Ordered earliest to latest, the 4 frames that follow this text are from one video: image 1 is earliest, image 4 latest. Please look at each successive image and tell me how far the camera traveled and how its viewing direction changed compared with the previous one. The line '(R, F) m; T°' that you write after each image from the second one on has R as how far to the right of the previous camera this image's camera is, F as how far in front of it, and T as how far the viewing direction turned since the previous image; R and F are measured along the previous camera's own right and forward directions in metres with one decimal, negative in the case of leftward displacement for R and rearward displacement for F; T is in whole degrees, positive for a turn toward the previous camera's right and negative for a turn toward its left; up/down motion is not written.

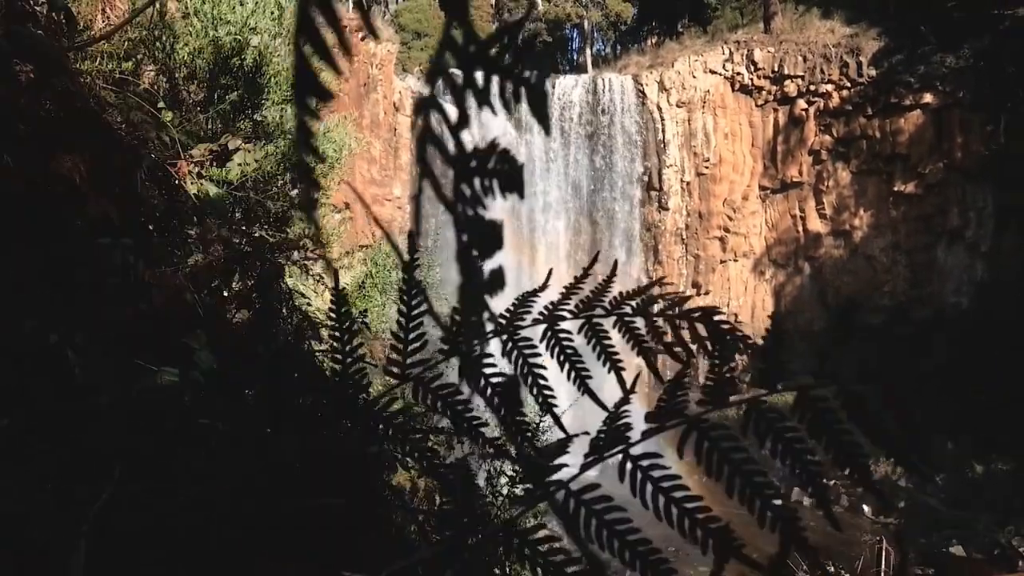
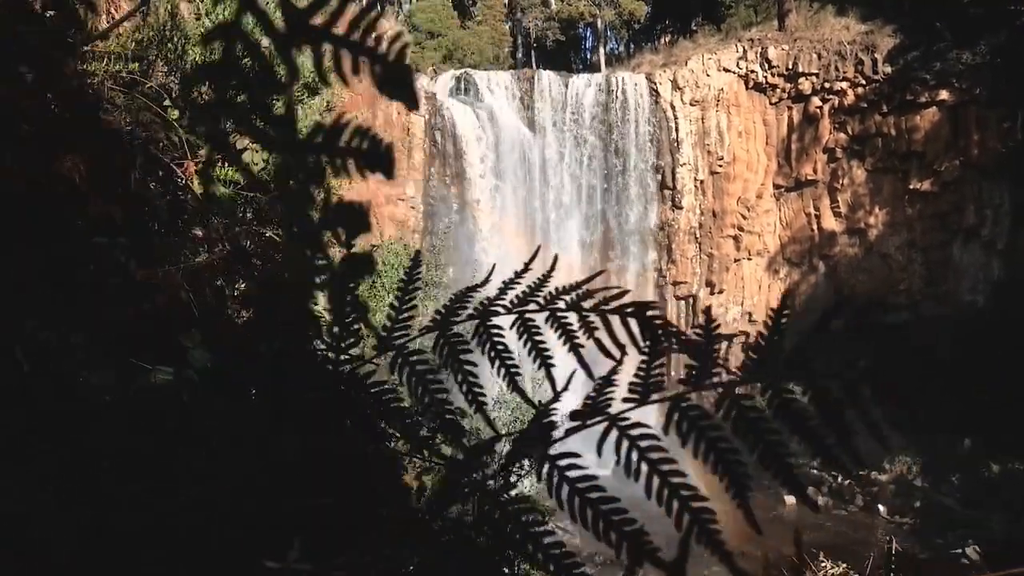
(-0.4, -0.2) m; -1°
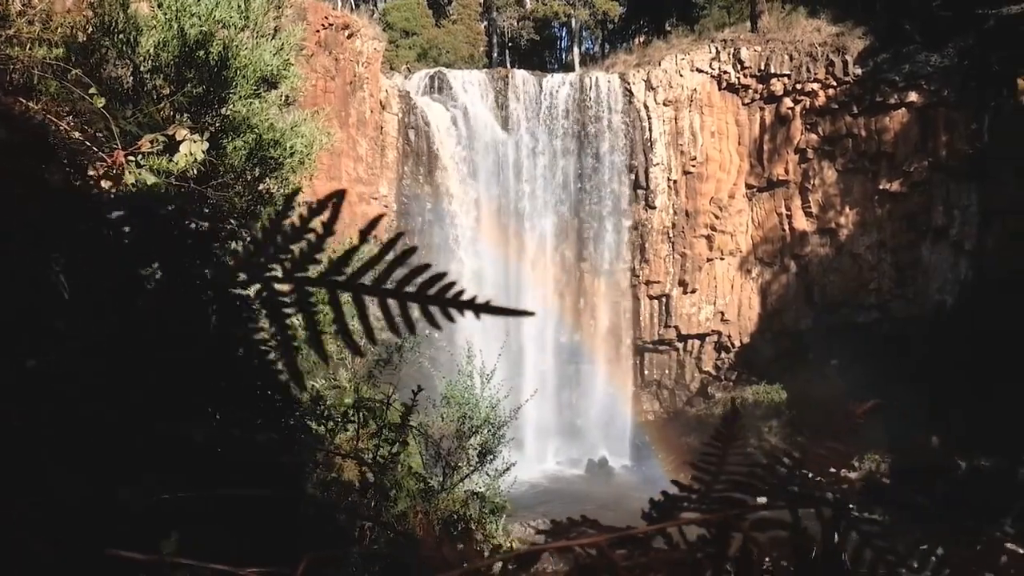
(+1.0, +0.5) m; +1°
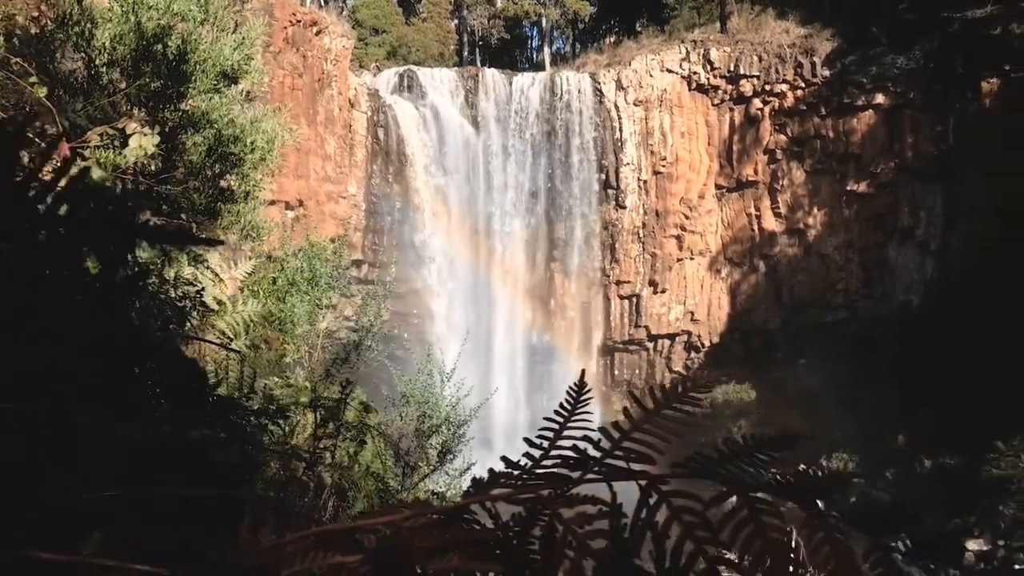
(+1.0, +0.4) m; +2°
